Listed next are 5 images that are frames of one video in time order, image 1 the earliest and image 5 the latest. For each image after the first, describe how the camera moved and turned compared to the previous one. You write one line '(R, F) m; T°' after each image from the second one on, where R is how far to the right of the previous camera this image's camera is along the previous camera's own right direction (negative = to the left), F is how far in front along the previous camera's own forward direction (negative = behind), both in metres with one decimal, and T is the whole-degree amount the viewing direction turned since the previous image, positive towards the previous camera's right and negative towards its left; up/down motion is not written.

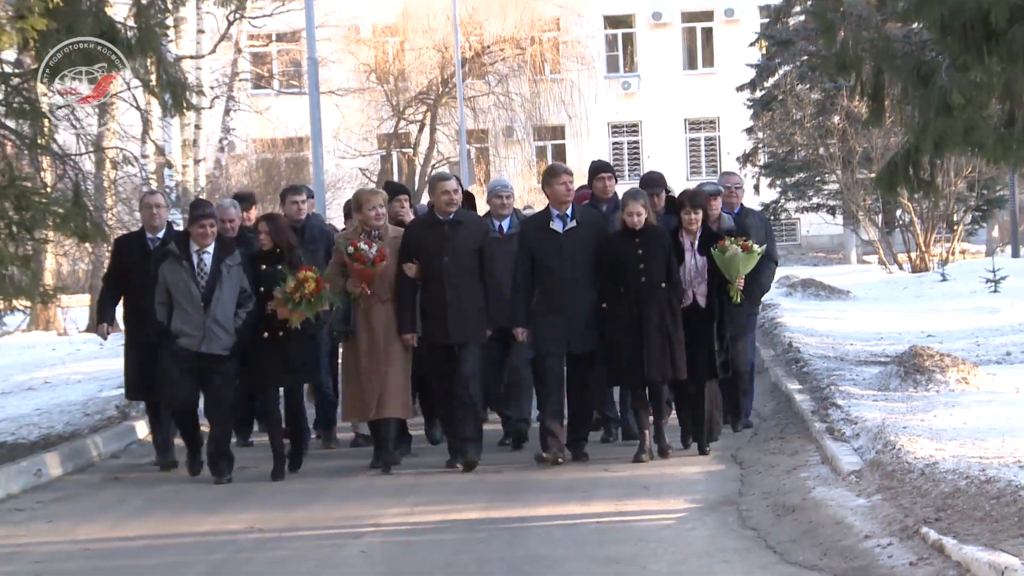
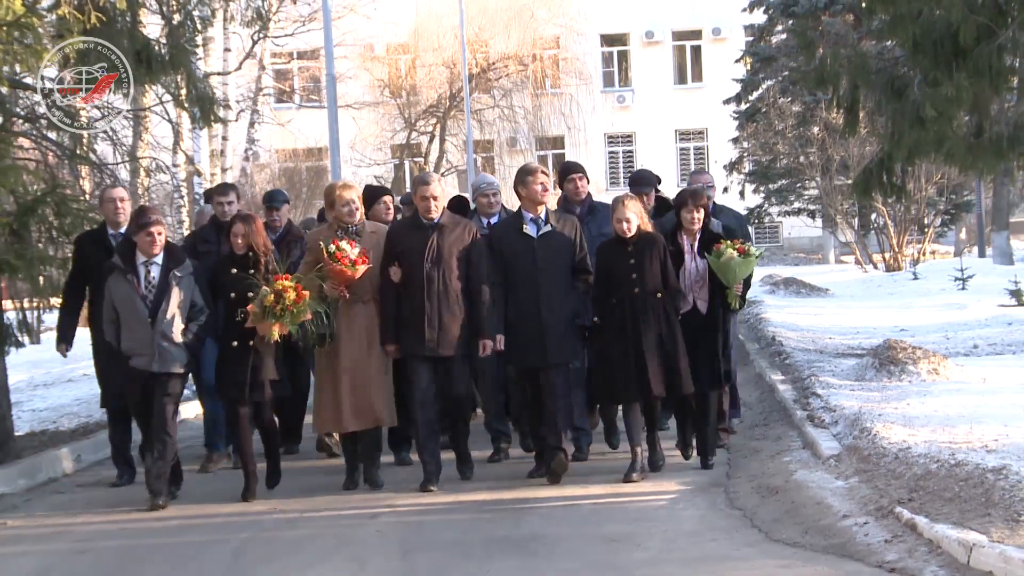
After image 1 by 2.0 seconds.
(0.0, -0.7) m; 0°
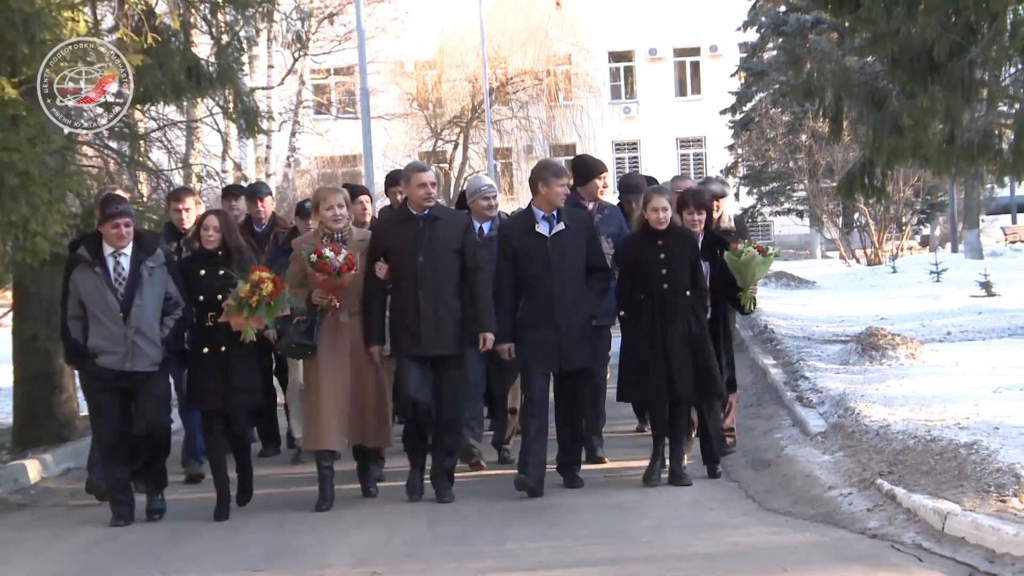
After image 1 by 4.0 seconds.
(0.0, -0.9) m; -1°
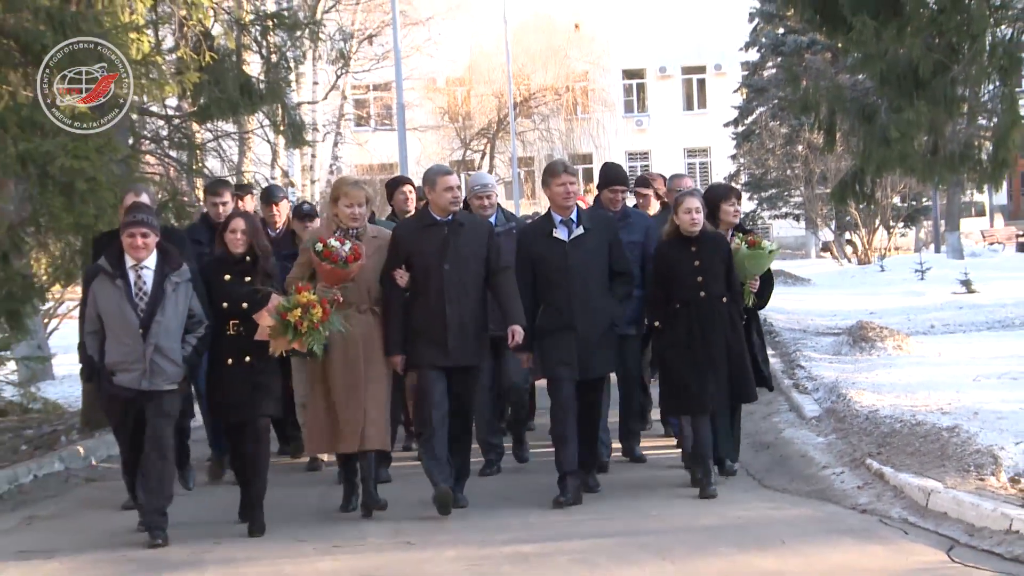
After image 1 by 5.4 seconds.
(0.0, -1.0) m; -1°
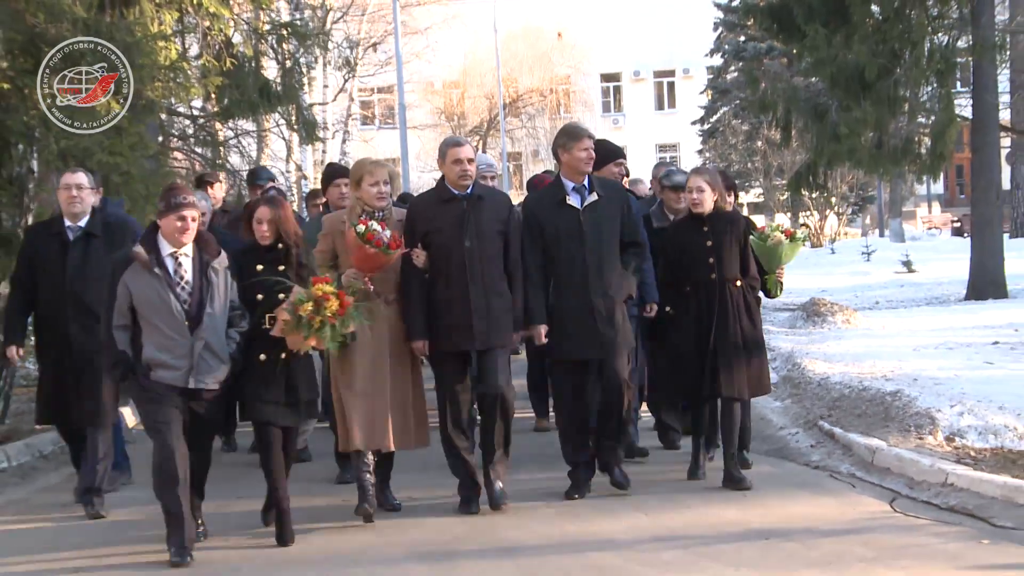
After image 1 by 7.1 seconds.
(+0.1, -1.3) m; 0°
